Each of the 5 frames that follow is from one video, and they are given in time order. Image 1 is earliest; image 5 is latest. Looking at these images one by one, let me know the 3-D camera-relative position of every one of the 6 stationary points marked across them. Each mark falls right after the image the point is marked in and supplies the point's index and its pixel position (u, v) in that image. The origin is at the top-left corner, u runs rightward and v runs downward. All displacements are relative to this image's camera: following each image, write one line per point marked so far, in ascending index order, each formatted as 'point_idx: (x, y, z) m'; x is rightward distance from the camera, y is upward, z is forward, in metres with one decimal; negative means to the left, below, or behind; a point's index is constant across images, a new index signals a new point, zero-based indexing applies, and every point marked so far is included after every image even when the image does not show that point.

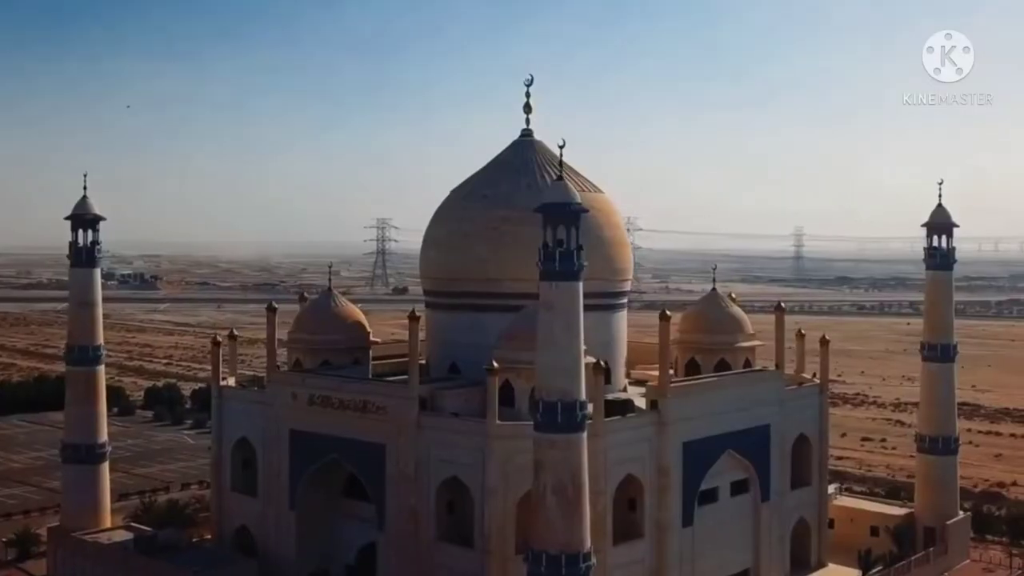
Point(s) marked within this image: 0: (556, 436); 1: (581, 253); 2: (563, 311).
0: (+0.6, -1.9, +13.1) m
1: (+0.9, +0.5, +13.3) m
2: (+0.7, -0.3, +13.1) m
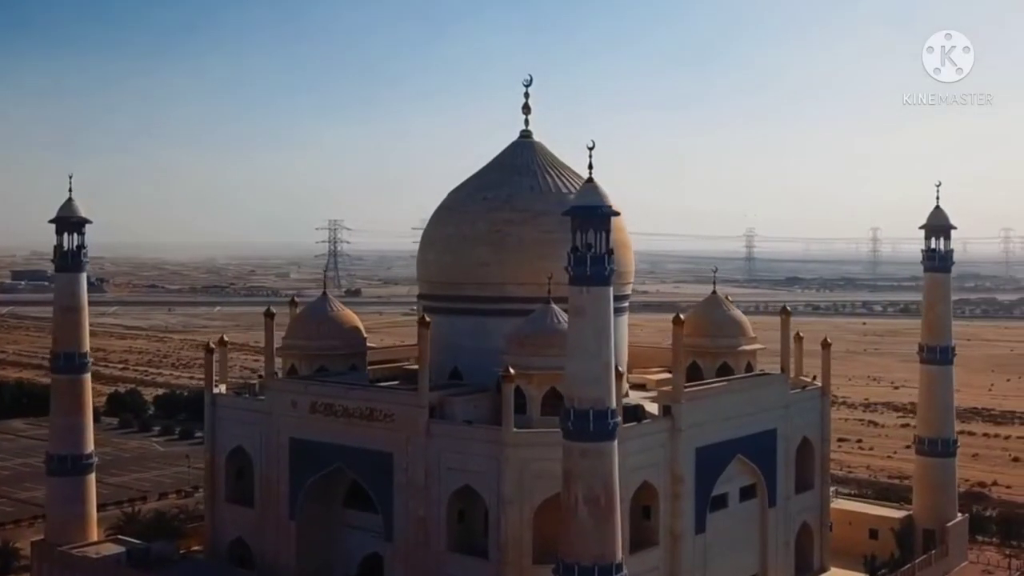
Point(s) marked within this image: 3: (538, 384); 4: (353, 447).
0: (+0.9, -2.0, +12.7) m
1: (+1.3, +0.4, +13.0) m
2: (+1.0, -0.4, +12.8) m
3: (+0.5, -1.7, +17.3) m
4: (-2.8, -2.8, +18.2) m
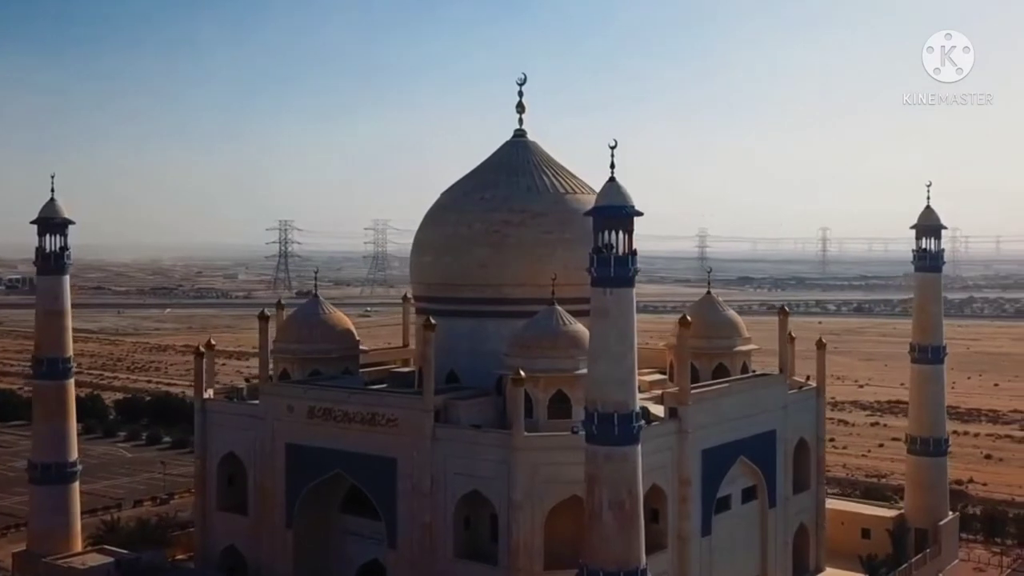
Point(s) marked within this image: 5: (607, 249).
0: (+1.2, -2.0, +12.5) m
1: (+1.5, +0.4, +12.8) m
2: (+1.3, -0.4, +12.5) m
3: (+0.5, -1.7, +17.1) m
4: (-2.8, -2.9, +17.8) m
5: (+1.2, +0.5, +12.6) m
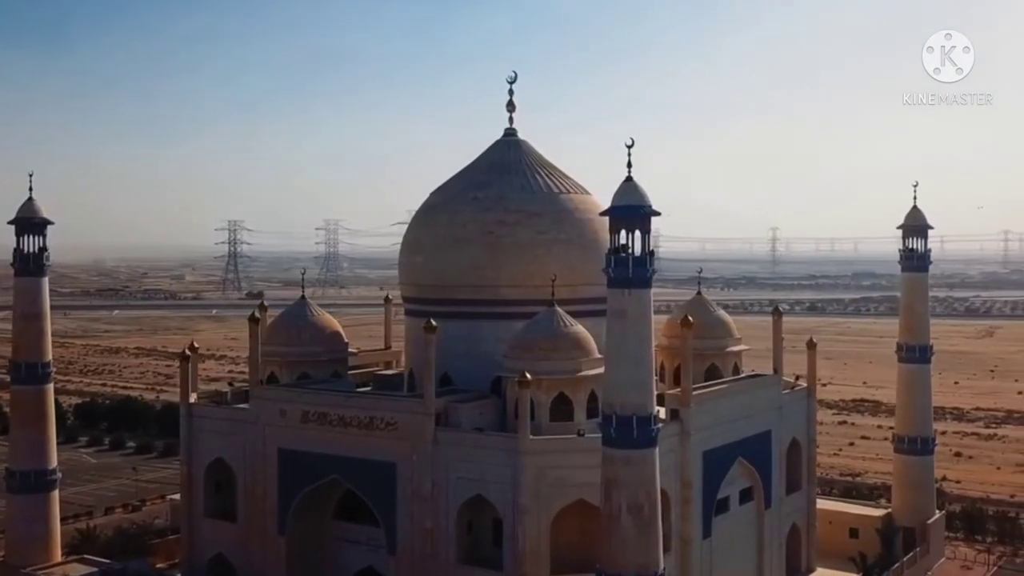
0: (+1.4, -2.0, +12.3) m
1: (+1.7, +0.4, +12.6) m
2: (+1.5, -0.4, +12.3) m
3: (+0.6, -1.7, +16.8) m
4: (-2.8, -2.9, +17.4) m
5: (+1.4, +0.5, +12.4) m
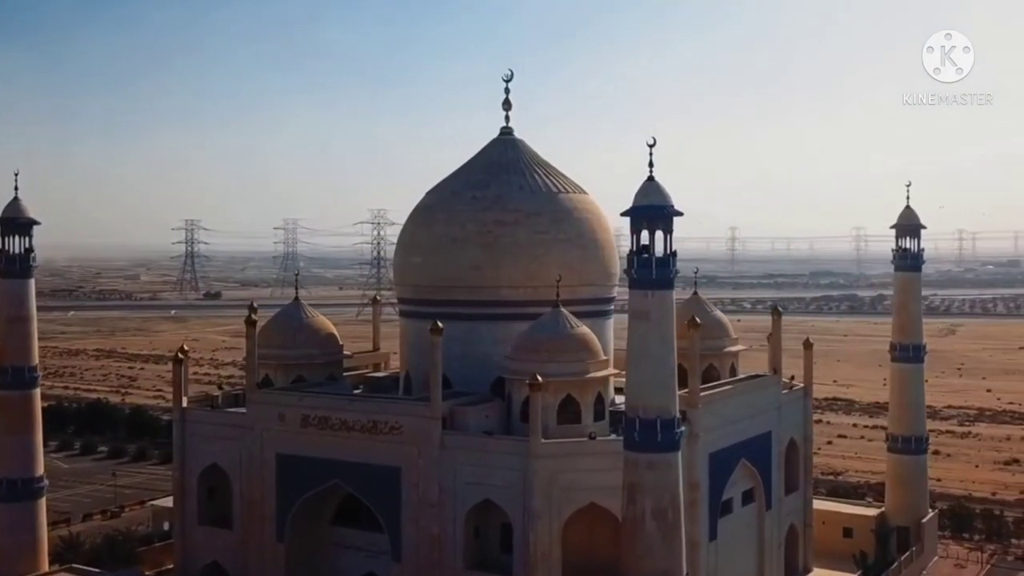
0: (+1.7, -2.0, +12.1) m
1: (+1.9, +0.4, +12.4) m
2: (+1.7, -0.4, +12.2) m
3: (+0.7, -1.7, +16.6) m
4: (-2.7, -2.9, +17.1) m
5: (+1.6, +0.5, +12.2) m
